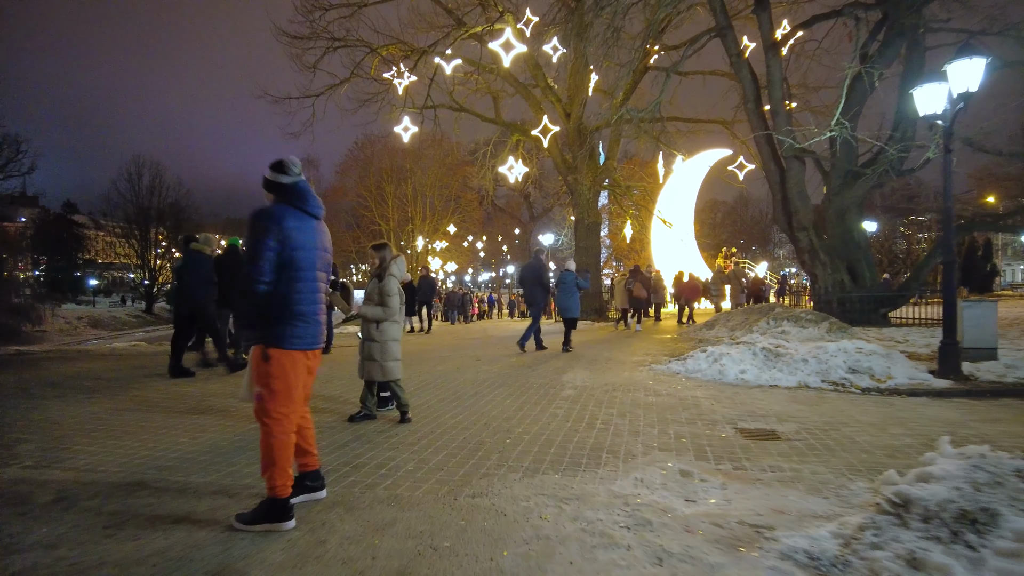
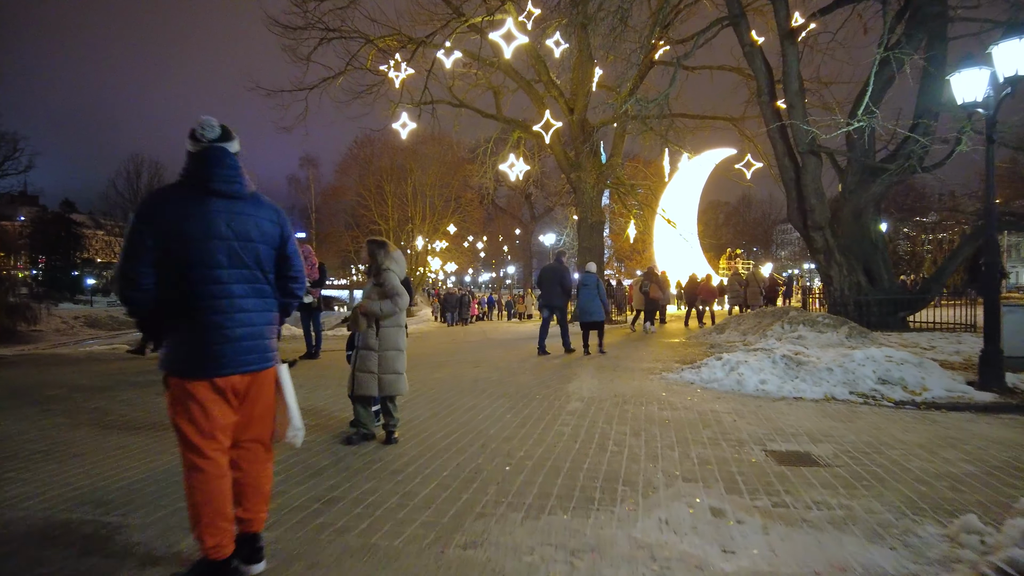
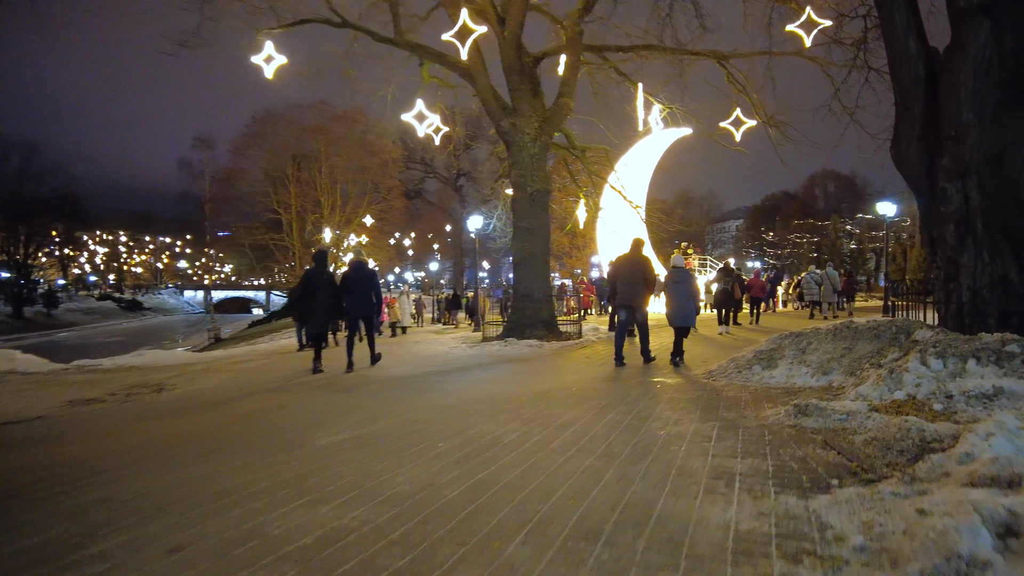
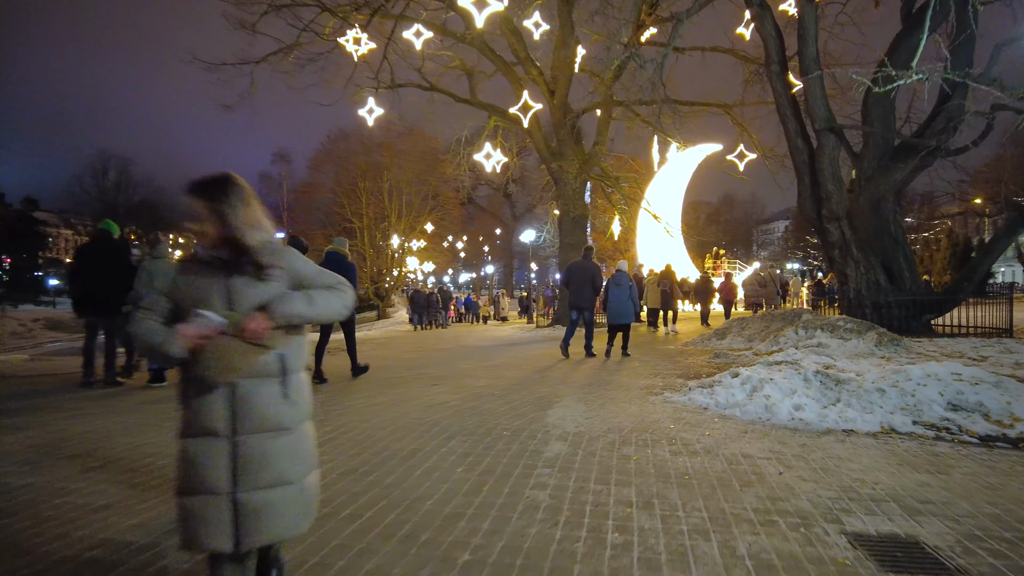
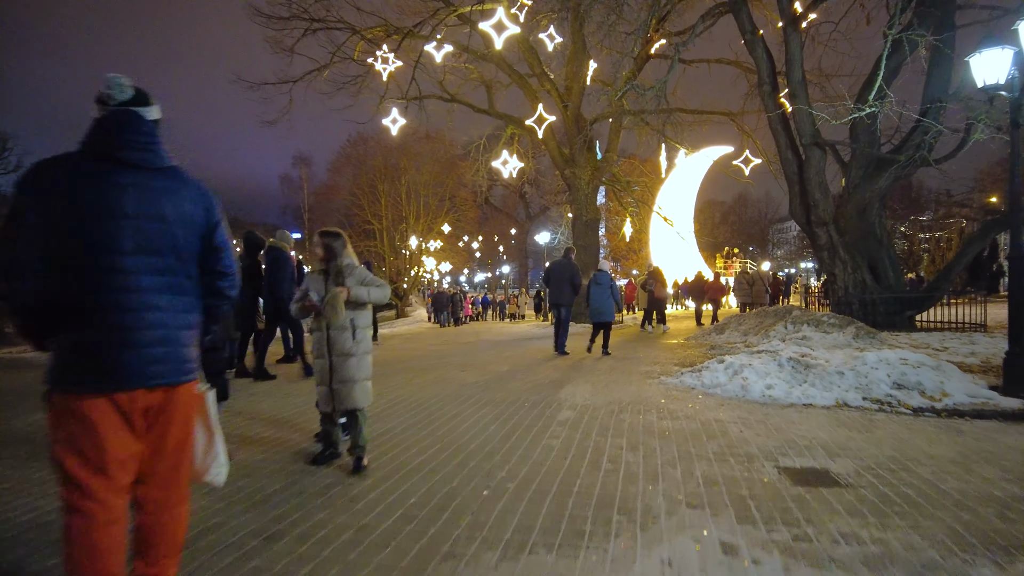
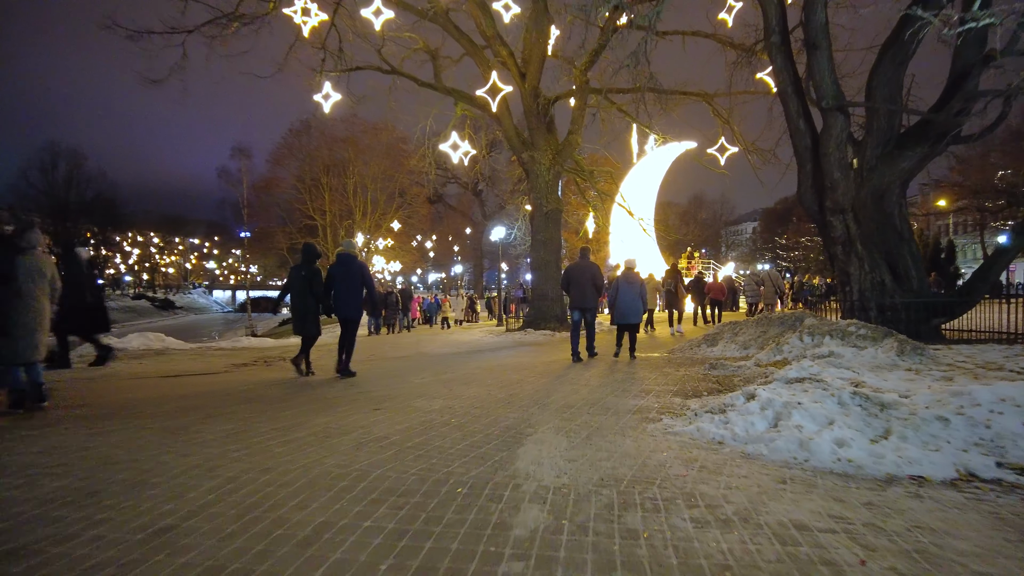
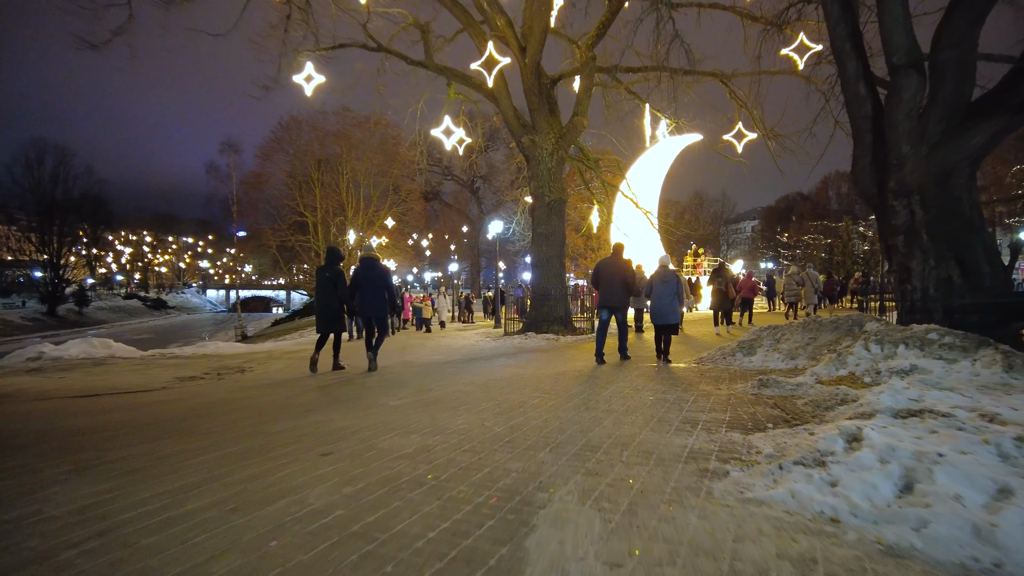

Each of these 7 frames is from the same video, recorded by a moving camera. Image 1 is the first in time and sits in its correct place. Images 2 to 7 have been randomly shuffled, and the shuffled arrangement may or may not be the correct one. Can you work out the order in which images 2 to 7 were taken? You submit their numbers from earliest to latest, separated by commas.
2, 5, 4, 6, 7, 3
